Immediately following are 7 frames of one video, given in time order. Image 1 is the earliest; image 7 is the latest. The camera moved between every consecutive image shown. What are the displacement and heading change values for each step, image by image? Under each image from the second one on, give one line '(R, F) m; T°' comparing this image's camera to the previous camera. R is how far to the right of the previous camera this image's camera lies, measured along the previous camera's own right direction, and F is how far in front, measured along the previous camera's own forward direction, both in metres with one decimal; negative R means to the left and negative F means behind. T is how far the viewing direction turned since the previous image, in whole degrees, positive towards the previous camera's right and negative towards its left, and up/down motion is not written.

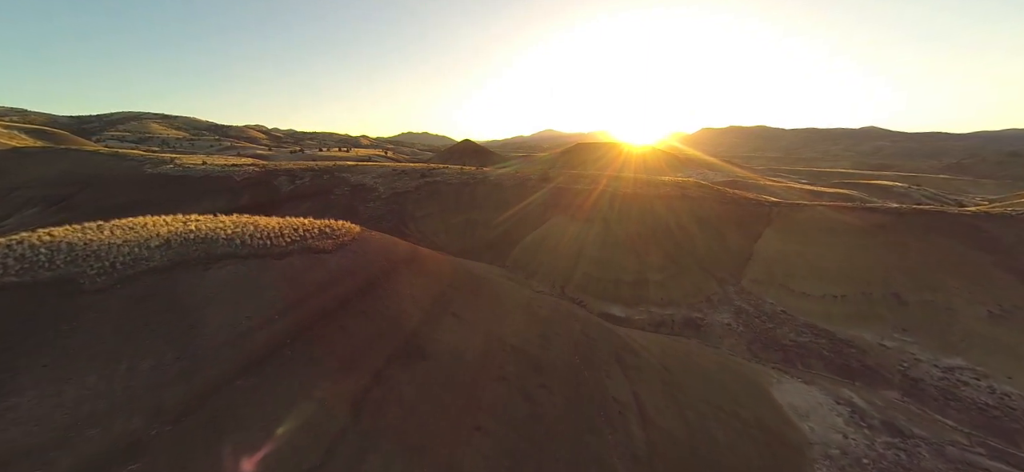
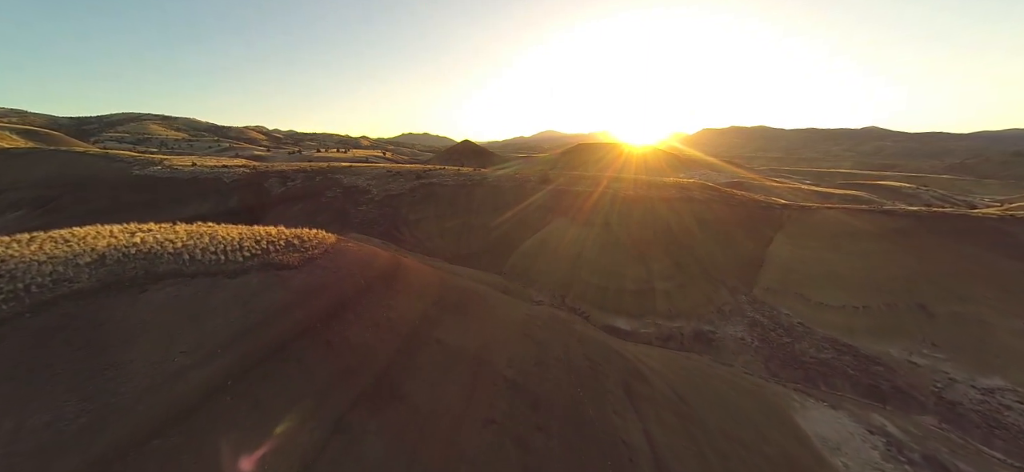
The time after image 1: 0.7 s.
(+0.2, +1.4) m; 0°
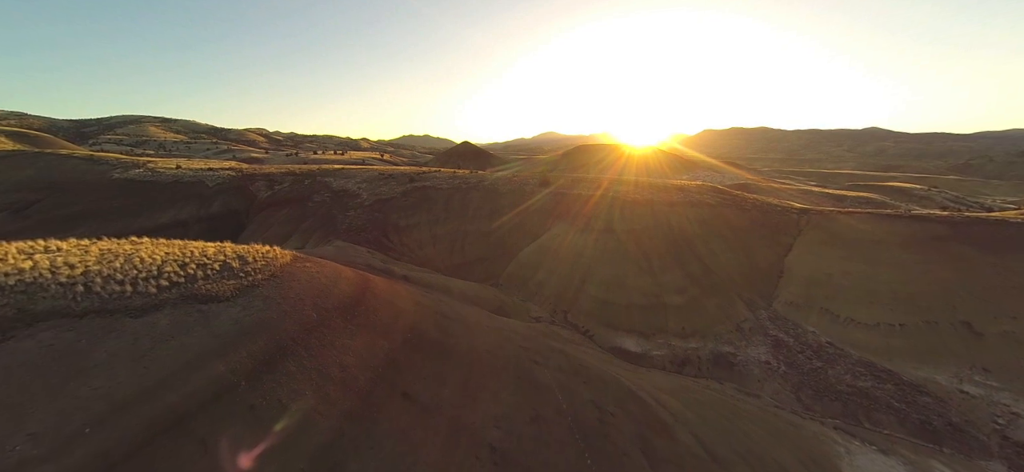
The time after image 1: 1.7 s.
(+0.3, +1.9) m; 0°
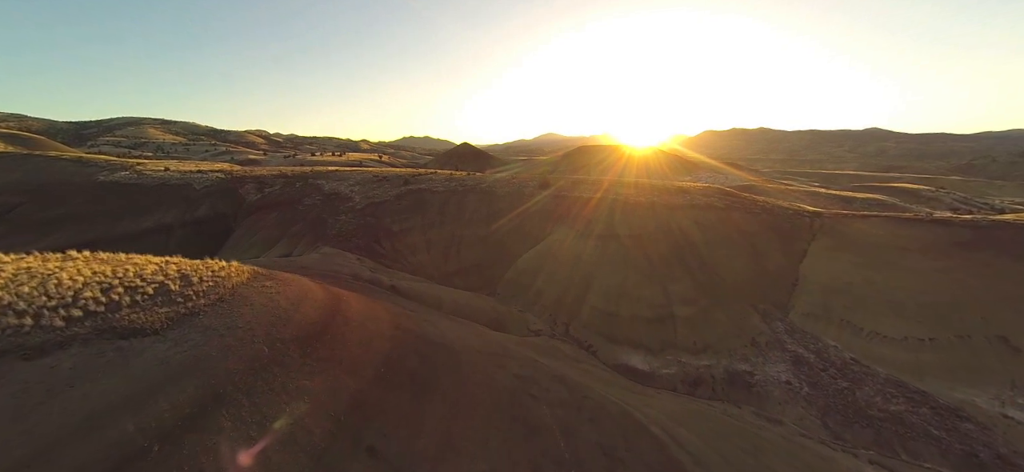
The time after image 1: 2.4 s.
(+0.2, +1.3) m; 0°
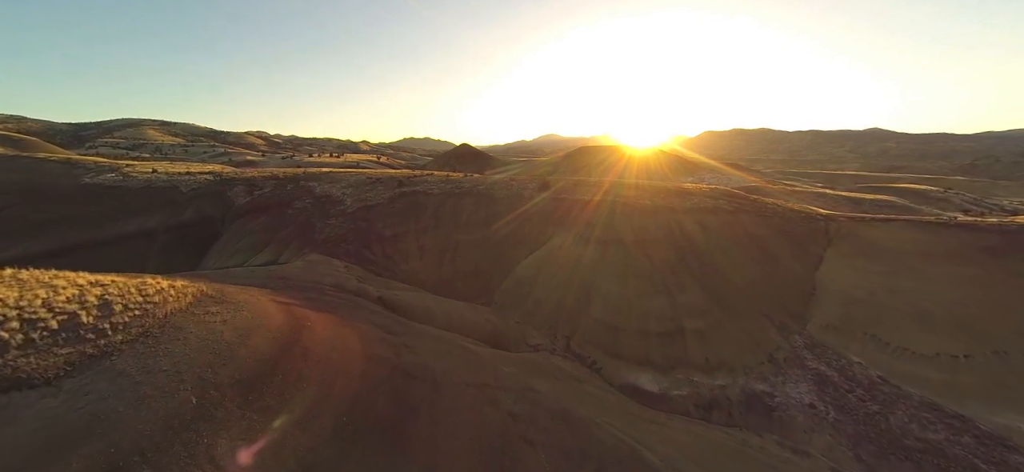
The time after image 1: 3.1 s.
(+0.2, +1.3) m; 0°
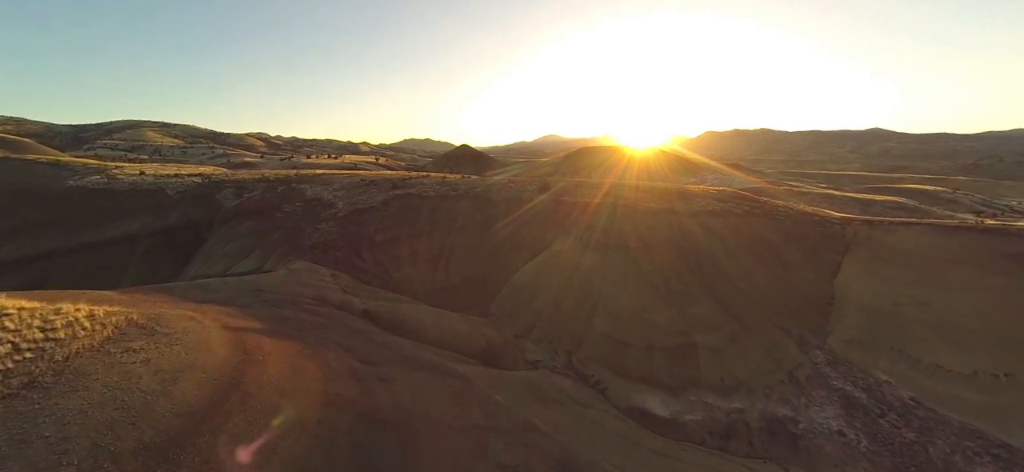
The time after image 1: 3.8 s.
(+0.2, +1.2) m; 0°
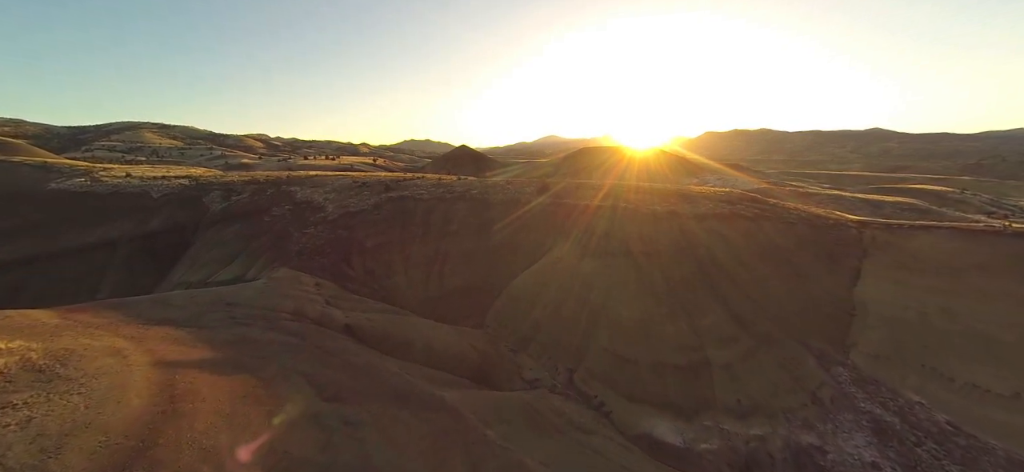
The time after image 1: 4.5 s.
(+0.2, +1.2) m; 0°
